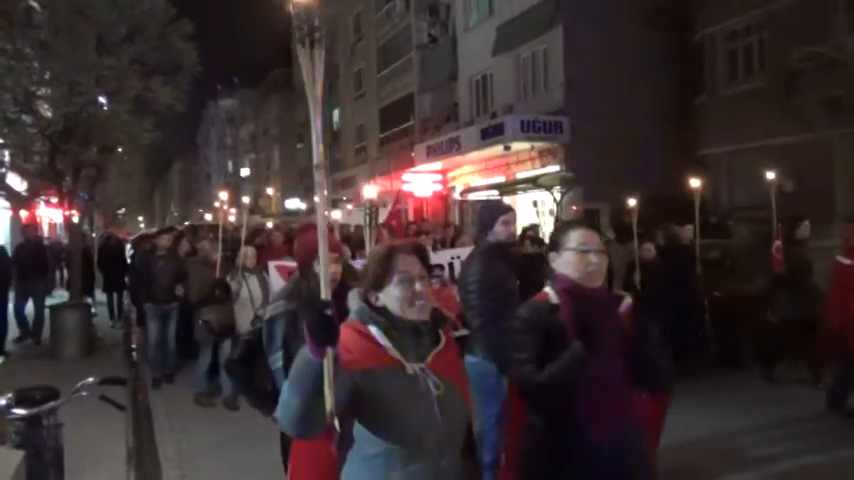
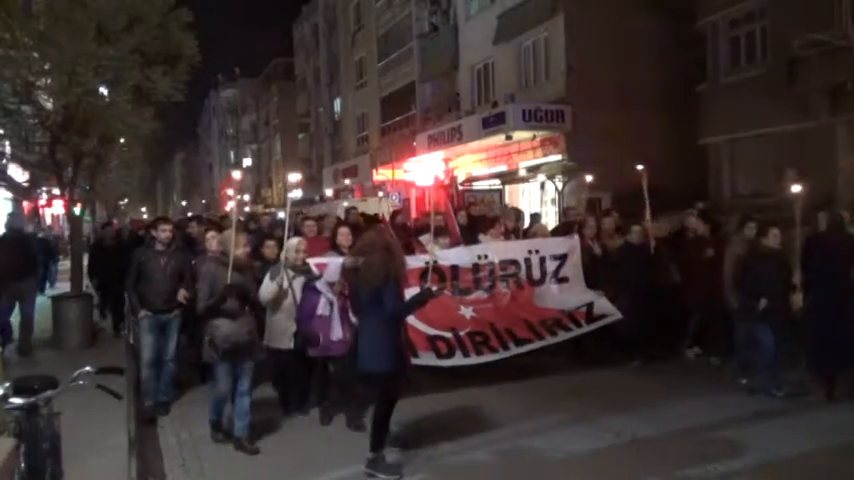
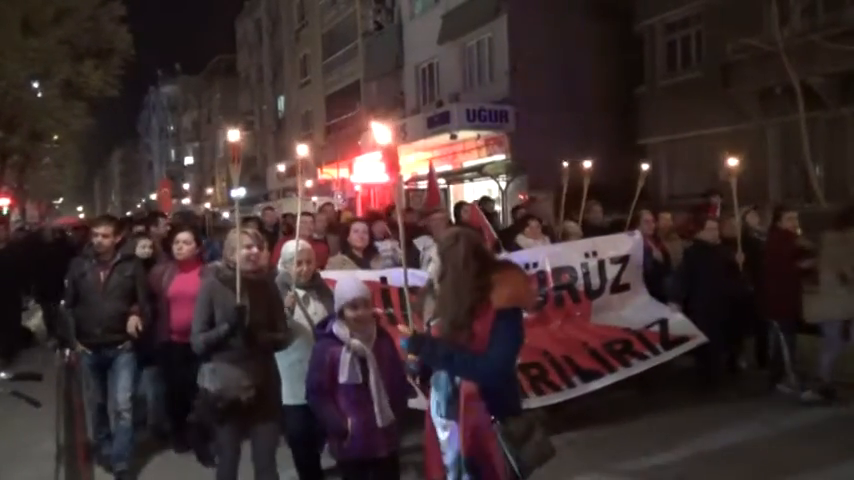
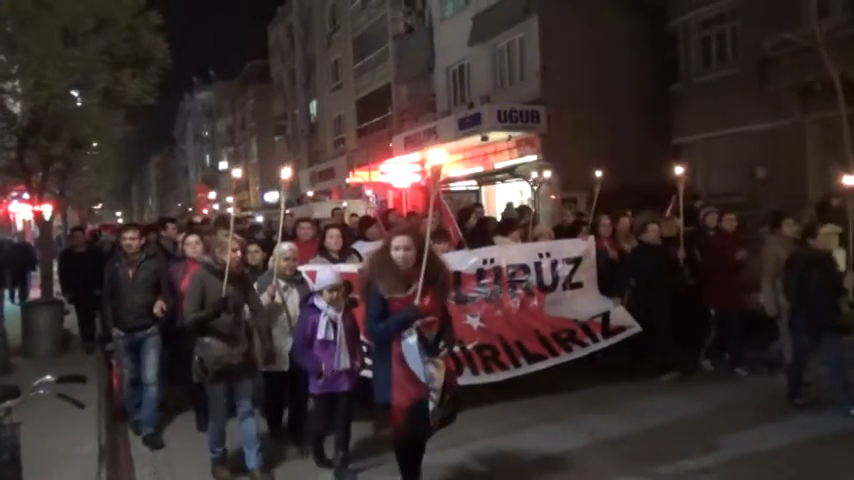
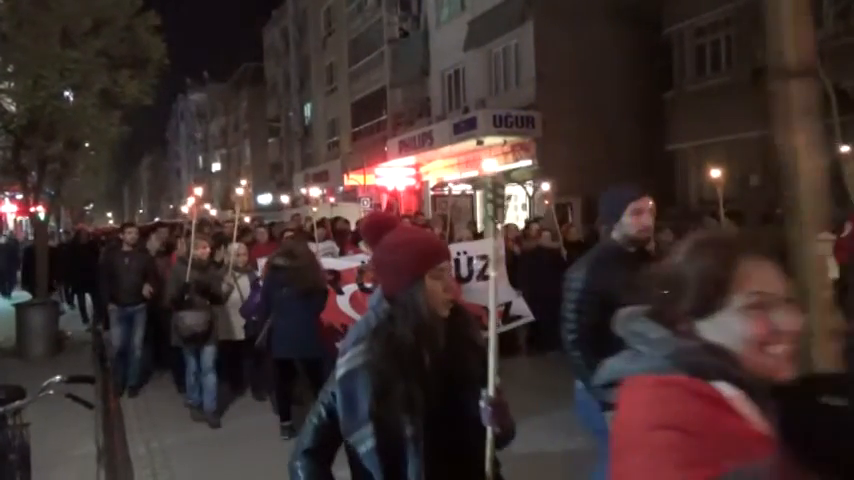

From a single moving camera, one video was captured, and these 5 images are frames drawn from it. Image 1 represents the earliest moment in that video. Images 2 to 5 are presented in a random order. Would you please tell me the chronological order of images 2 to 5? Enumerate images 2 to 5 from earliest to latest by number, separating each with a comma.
5, 2, 4, 3
